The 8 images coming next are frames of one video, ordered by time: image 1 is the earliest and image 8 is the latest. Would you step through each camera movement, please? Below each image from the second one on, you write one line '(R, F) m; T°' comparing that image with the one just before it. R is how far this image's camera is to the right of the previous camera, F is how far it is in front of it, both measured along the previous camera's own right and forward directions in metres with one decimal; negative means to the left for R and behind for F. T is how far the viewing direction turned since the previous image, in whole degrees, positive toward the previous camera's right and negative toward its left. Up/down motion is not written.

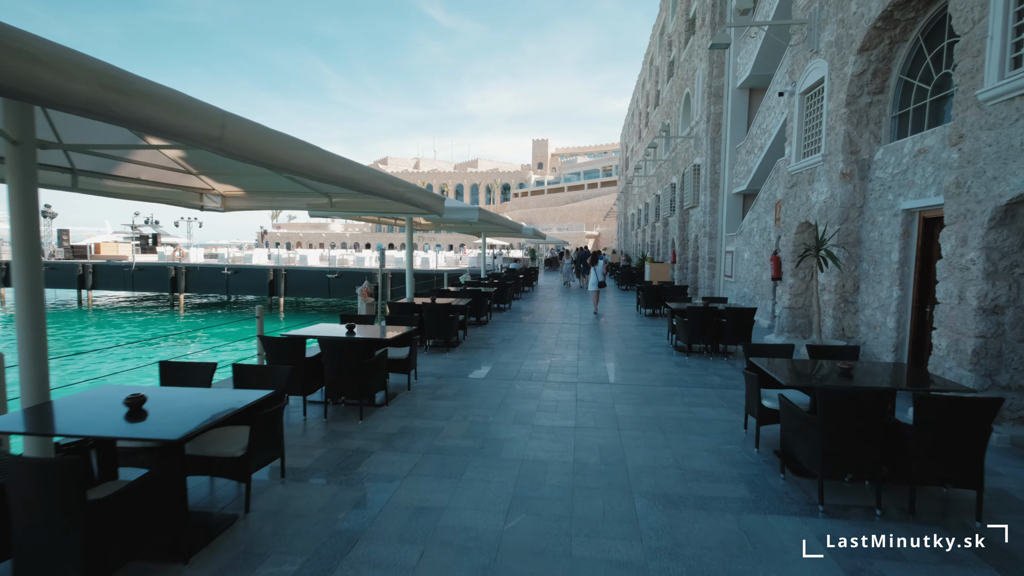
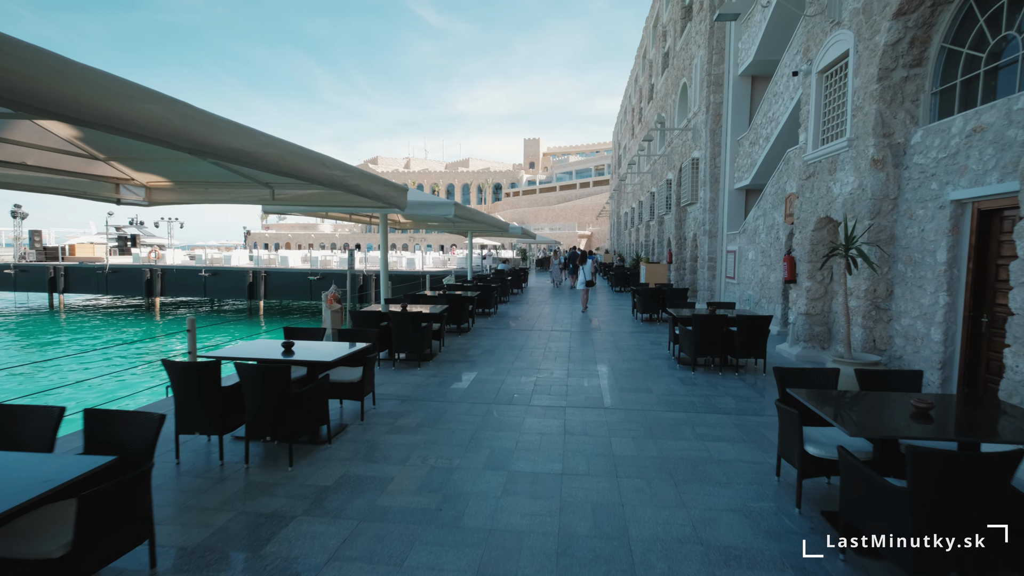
(+0.2, +1.0) m; +1°
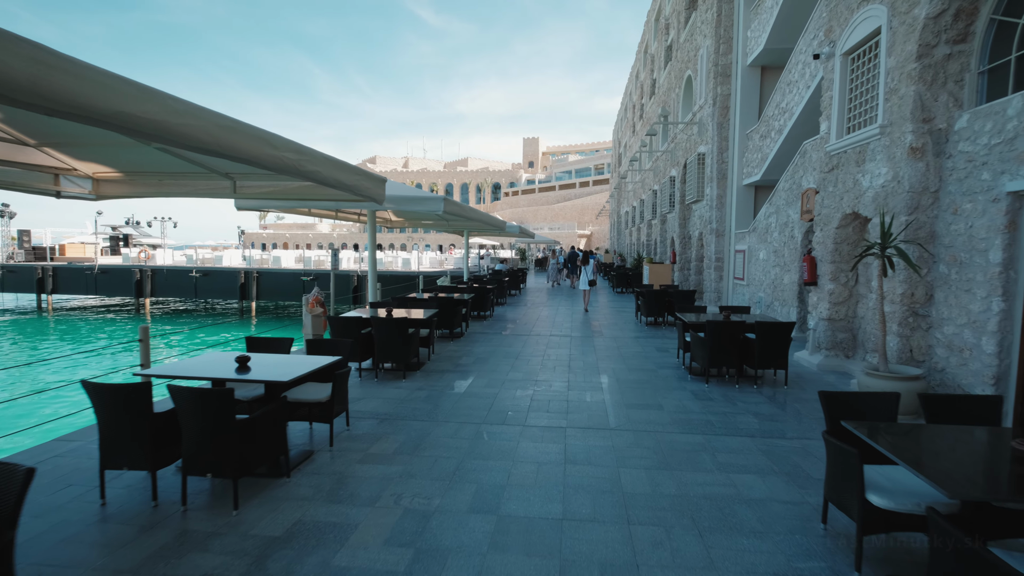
(+0.1, +0.7) m; 0°
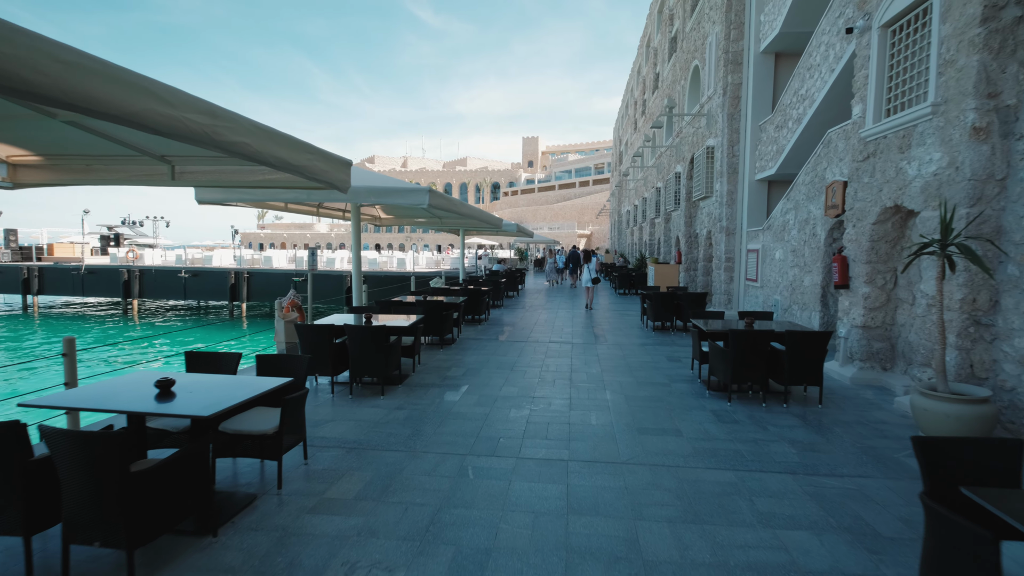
(+0.1, +0.8) m; 0°
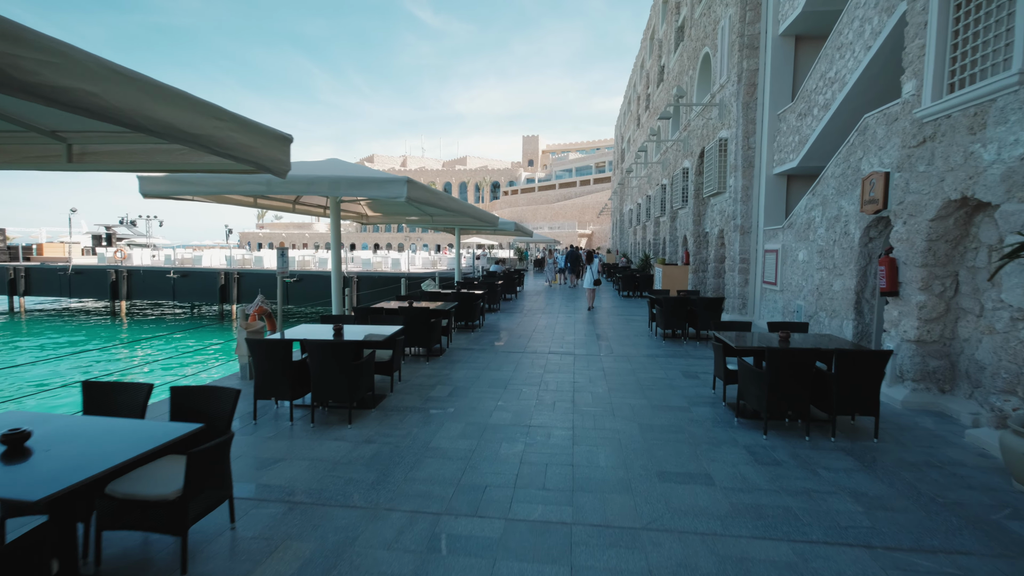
(+0.1, +0.9) m; 0°
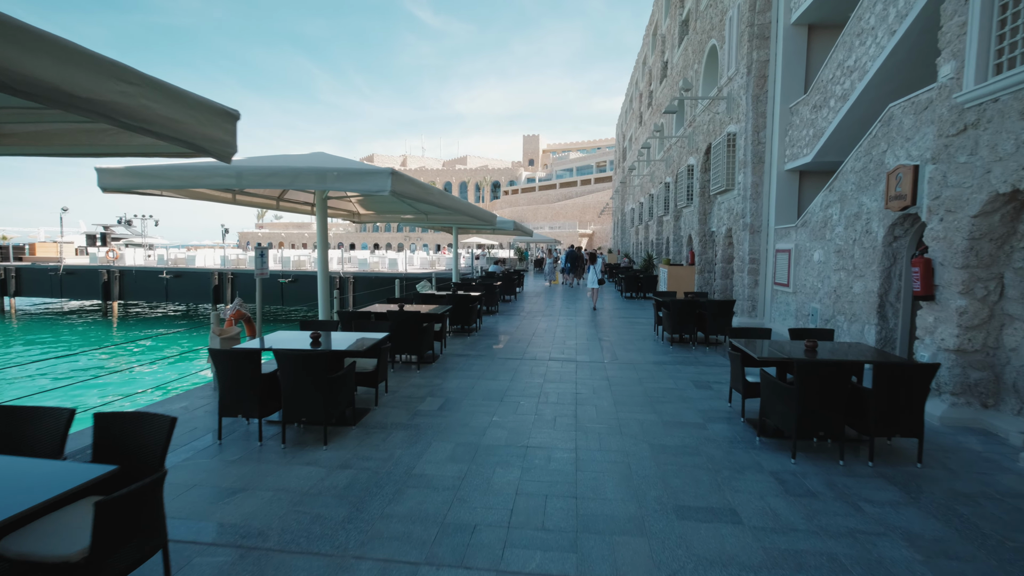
(0.0, +0.5) m; 0°
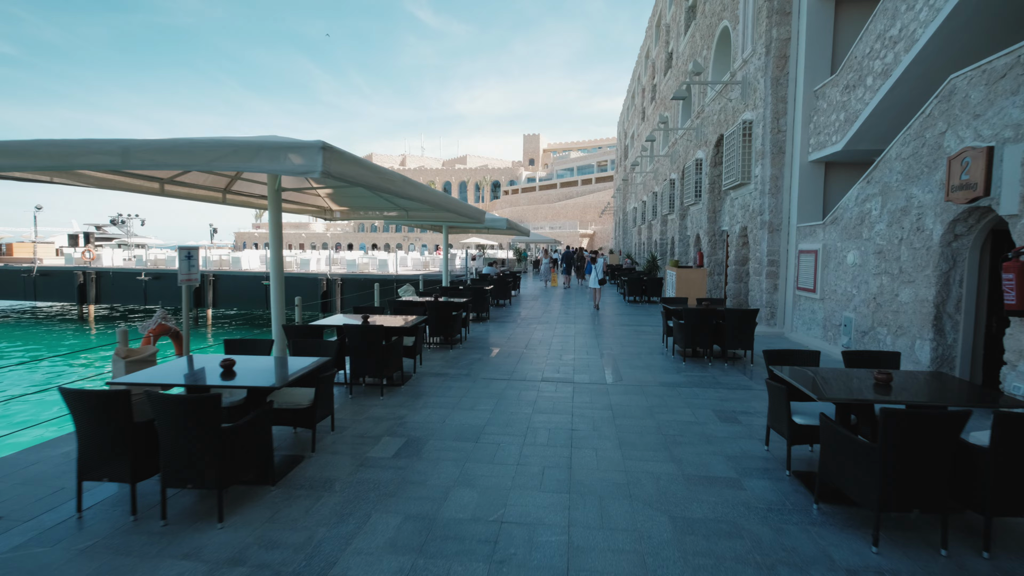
(+0.2, +1.2) m; 0°
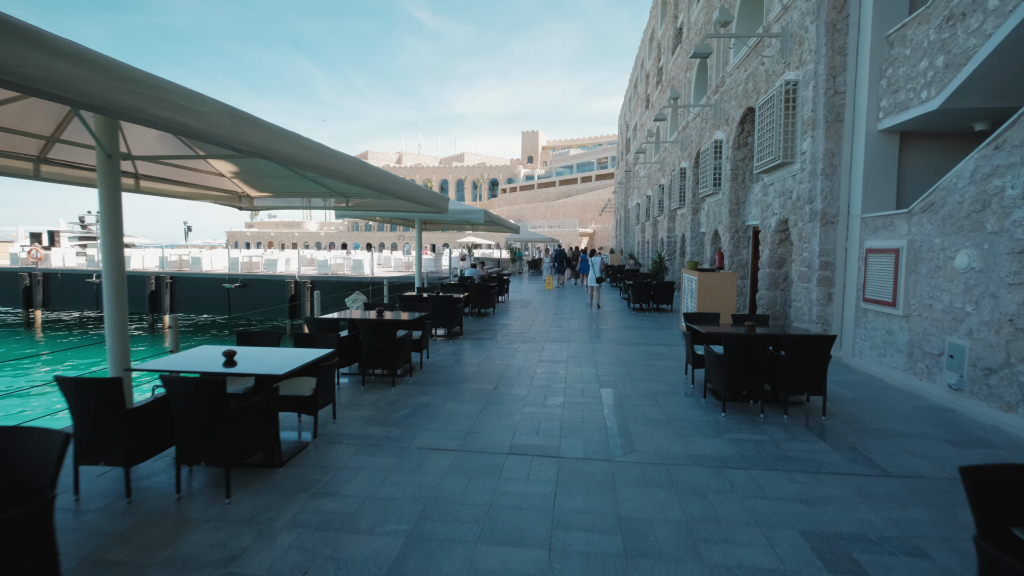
(+0.4, +2.3) m; 0°
